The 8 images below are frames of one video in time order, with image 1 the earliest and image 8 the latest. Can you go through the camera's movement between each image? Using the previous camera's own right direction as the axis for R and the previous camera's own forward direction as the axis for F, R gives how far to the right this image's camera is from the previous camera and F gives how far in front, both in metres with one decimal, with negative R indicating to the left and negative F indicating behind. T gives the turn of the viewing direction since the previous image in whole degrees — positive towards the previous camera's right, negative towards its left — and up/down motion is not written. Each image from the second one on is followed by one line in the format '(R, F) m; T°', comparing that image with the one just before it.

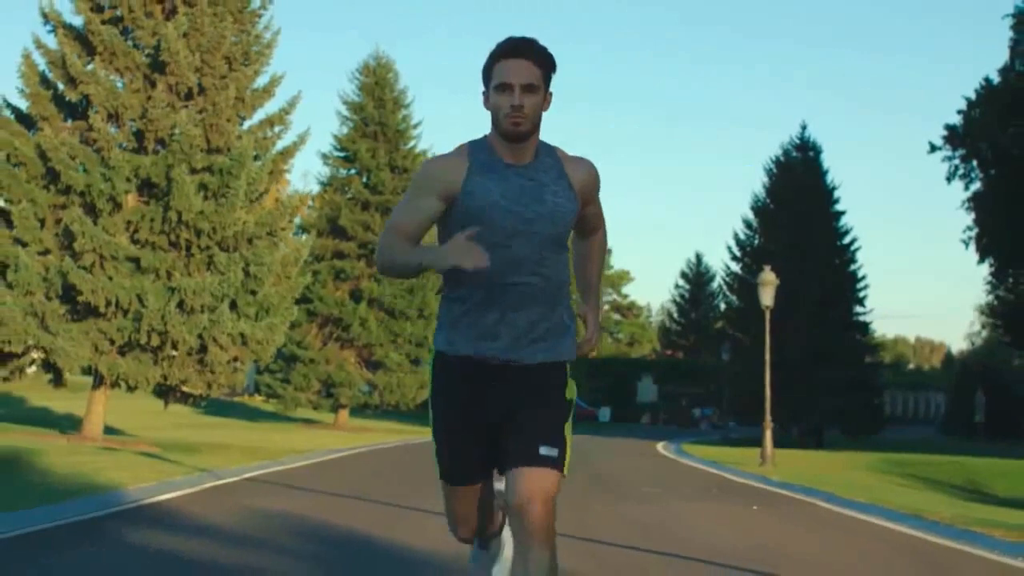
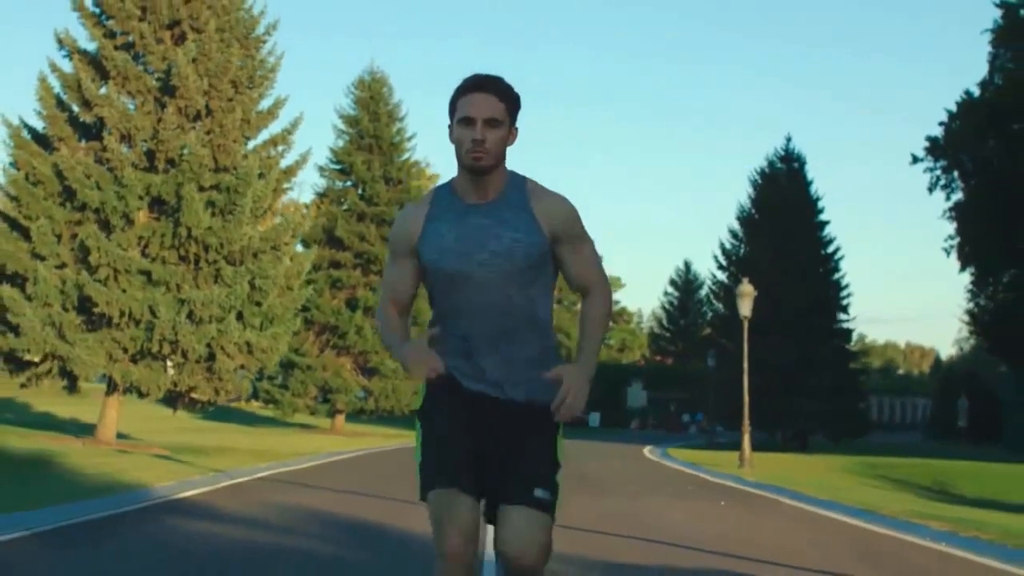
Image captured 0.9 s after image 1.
(0.0, -1.6) m; 0°
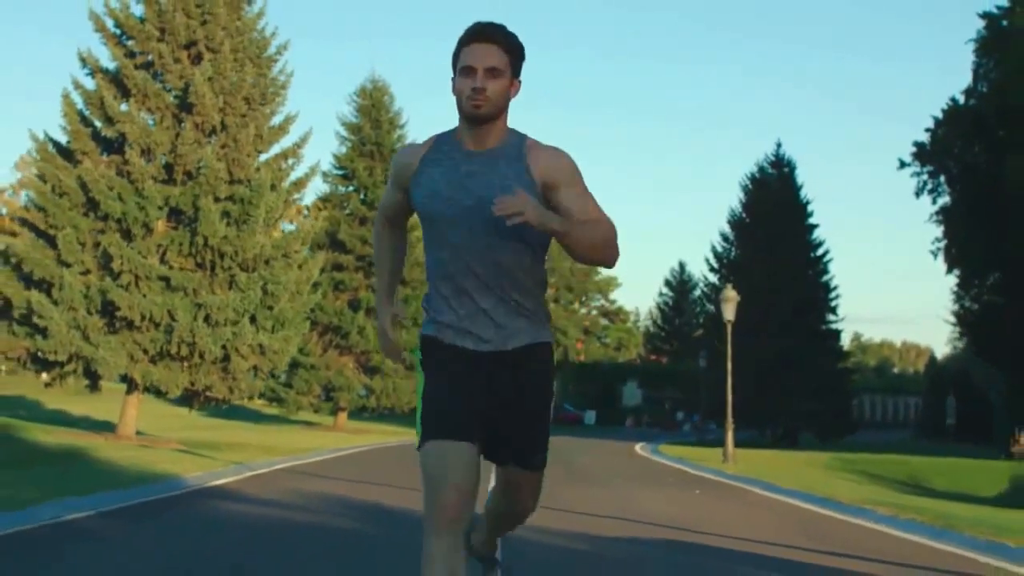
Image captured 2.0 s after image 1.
(0.0, -1.9) m; 0°
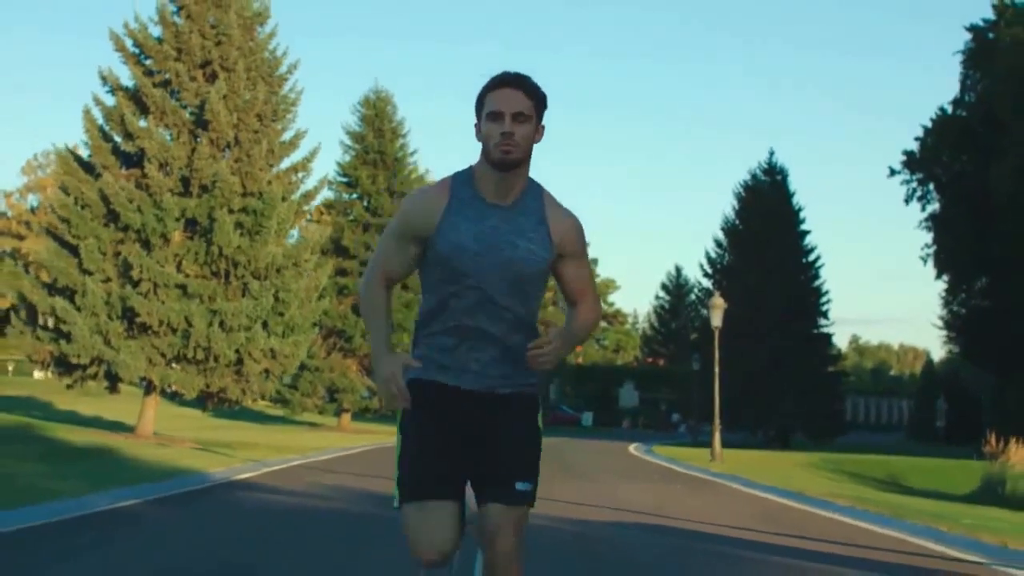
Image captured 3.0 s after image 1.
(0.0, -1.7) m; 0°
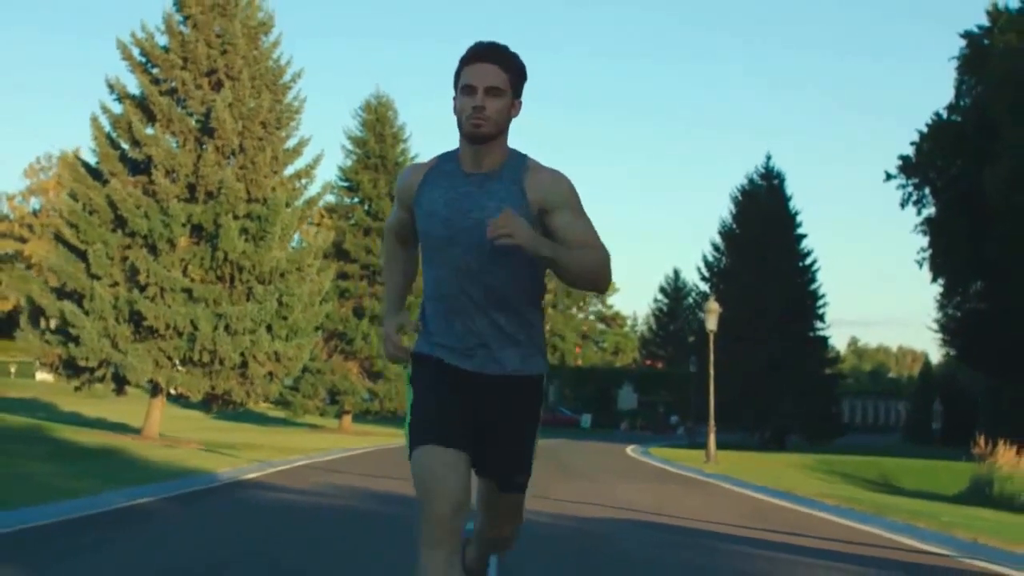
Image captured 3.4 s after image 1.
(0.0, -0.7) m; 0°
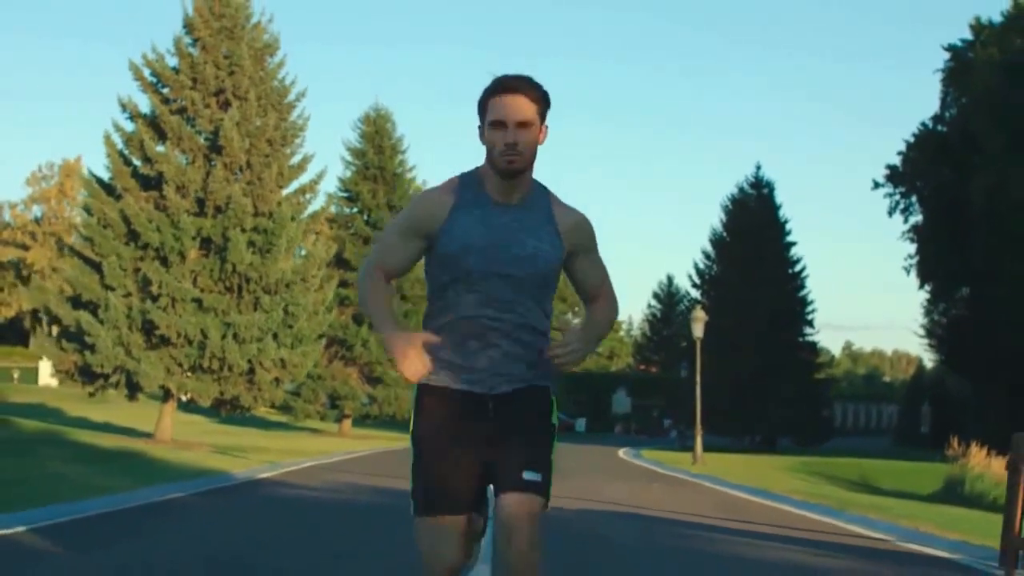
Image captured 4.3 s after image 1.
(0.0, -1.6) m; 0°
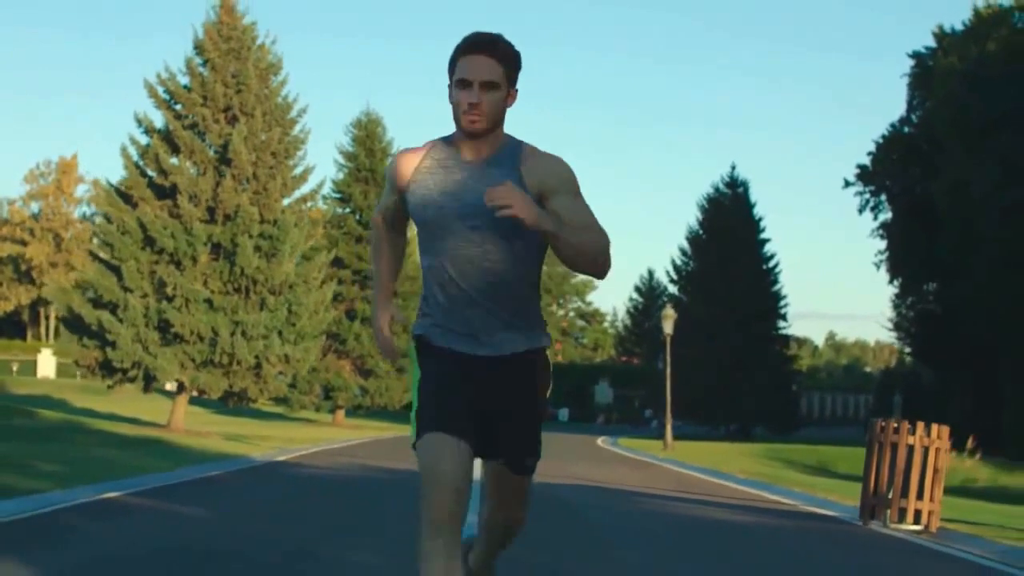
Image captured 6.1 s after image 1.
(0.0, -3.2) m; +1°
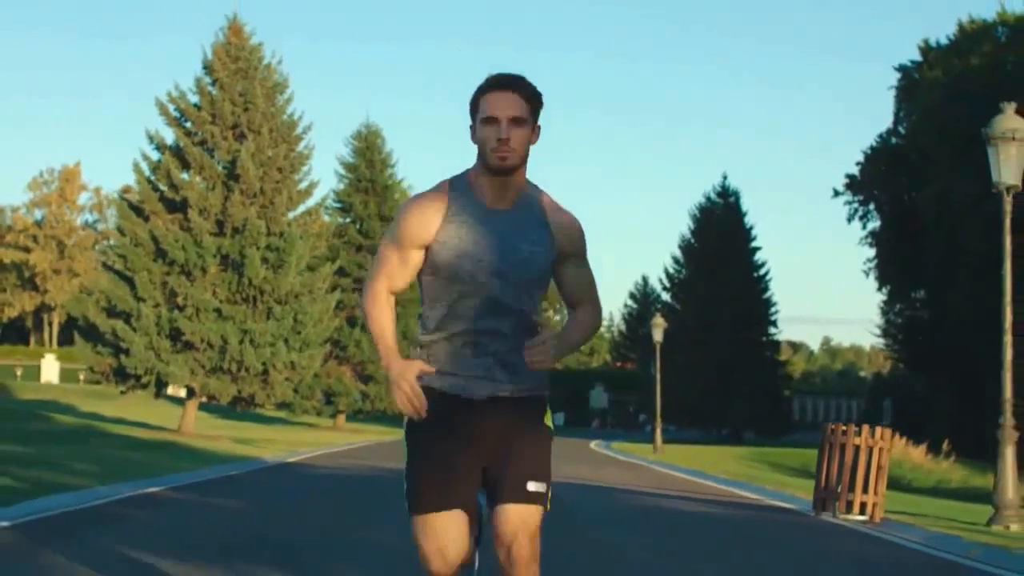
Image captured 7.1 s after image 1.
(0.0, -1.8) m; 0°
